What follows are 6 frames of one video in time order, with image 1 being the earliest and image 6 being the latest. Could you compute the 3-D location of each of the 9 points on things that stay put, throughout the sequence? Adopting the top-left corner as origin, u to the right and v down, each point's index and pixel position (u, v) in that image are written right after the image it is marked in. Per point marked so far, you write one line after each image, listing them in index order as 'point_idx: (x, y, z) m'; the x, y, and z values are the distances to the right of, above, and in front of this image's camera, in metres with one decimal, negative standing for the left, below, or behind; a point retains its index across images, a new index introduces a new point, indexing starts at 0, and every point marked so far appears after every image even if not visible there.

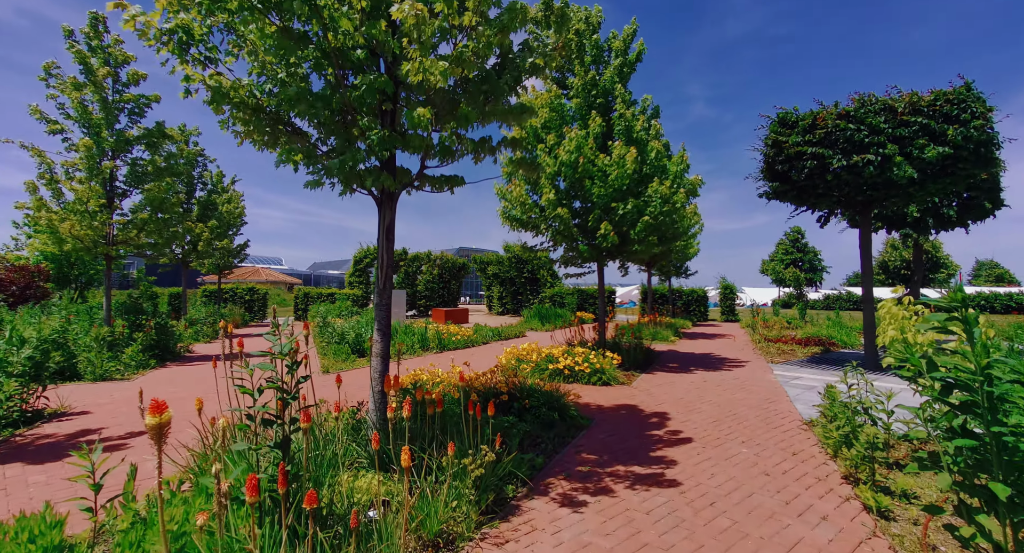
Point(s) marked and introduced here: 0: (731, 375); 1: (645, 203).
0: (+4.1, -1.8, +8.7) m
1: (+2.6, +1.5, +9.3) m
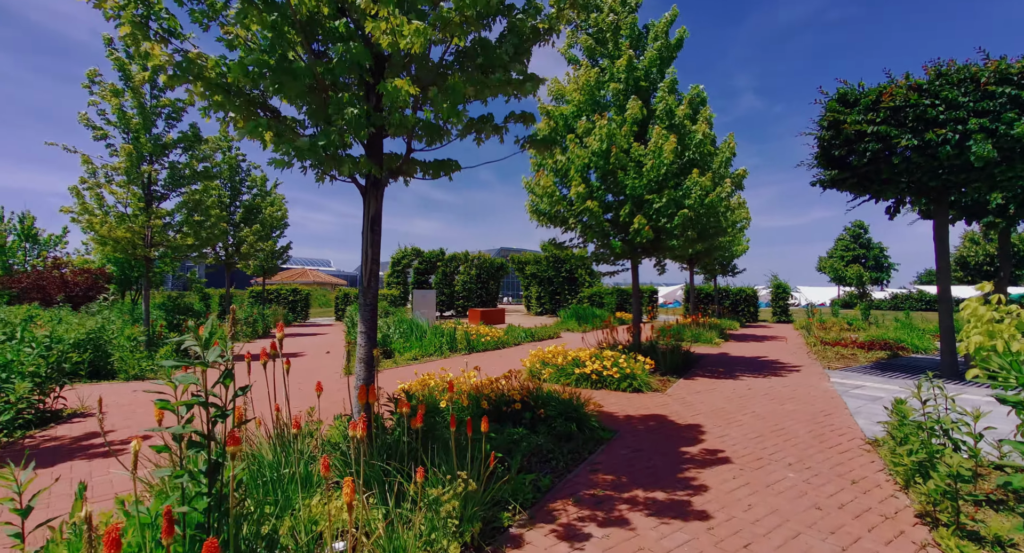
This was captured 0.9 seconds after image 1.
0: (+4.6, -1.8, +7.9) m
1: (+3.1, +1.5, +8.5) m
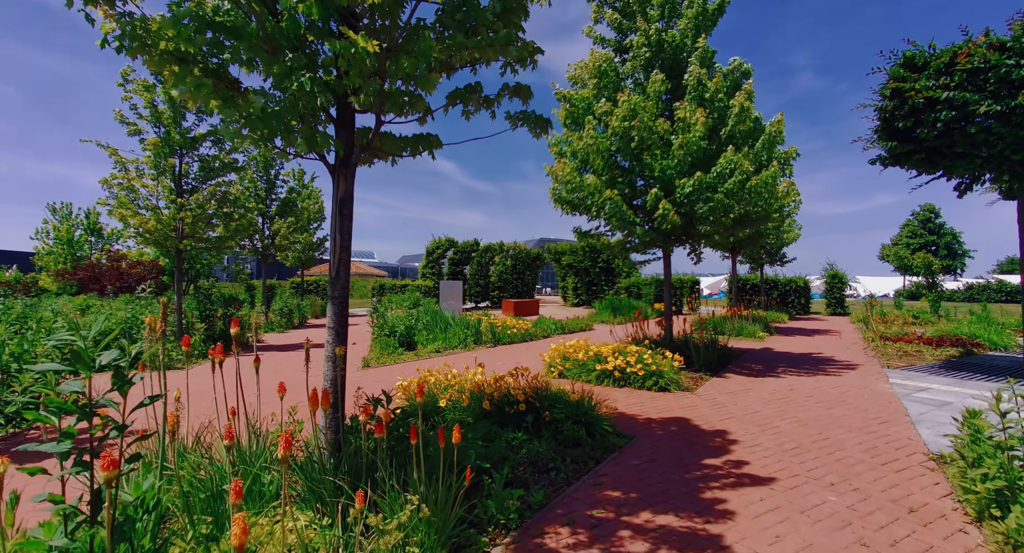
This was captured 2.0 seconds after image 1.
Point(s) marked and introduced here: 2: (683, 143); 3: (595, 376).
0: (+4.9, -1.6, +7.1) m
1: (+3.5, +1.7, +7.8) m
2: (+2.8, +2.2, +7.7) m
3: (+1.2, -1.5, +6.9) m
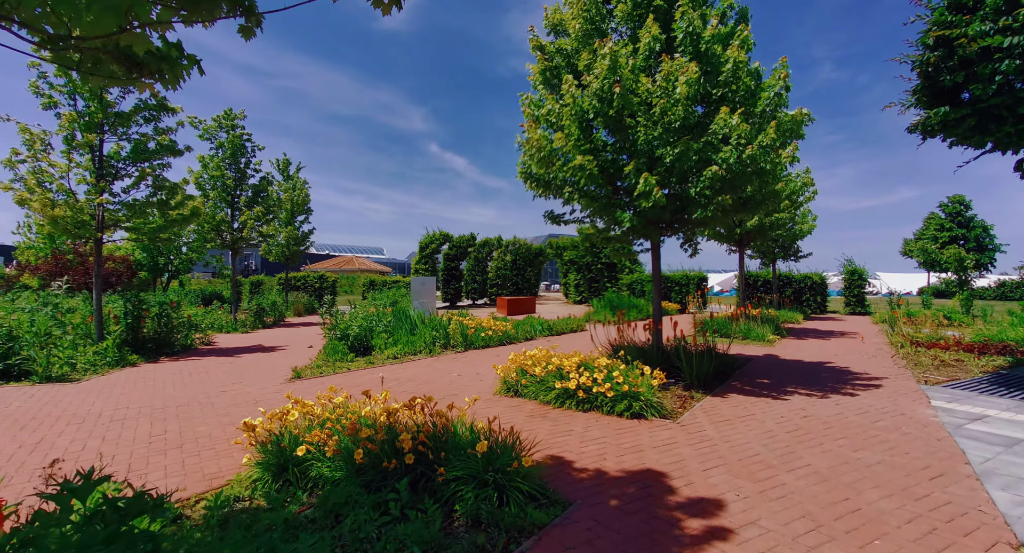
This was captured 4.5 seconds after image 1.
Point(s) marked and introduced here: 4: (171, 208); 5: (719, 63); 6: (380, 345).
0: (+4.2, -1.6, +5.6) m
1: (+2.8, +1.8, +6.3) m
2: (+2.1, +2.3, +6.2) m
3: (+0.5, -1.4, +5.5) m
4: (-7.2, +1.4, +9.7) m
5: (+3.0, +3.0, +6.6) m
6: (-2.8, -1.4, +9.7) m
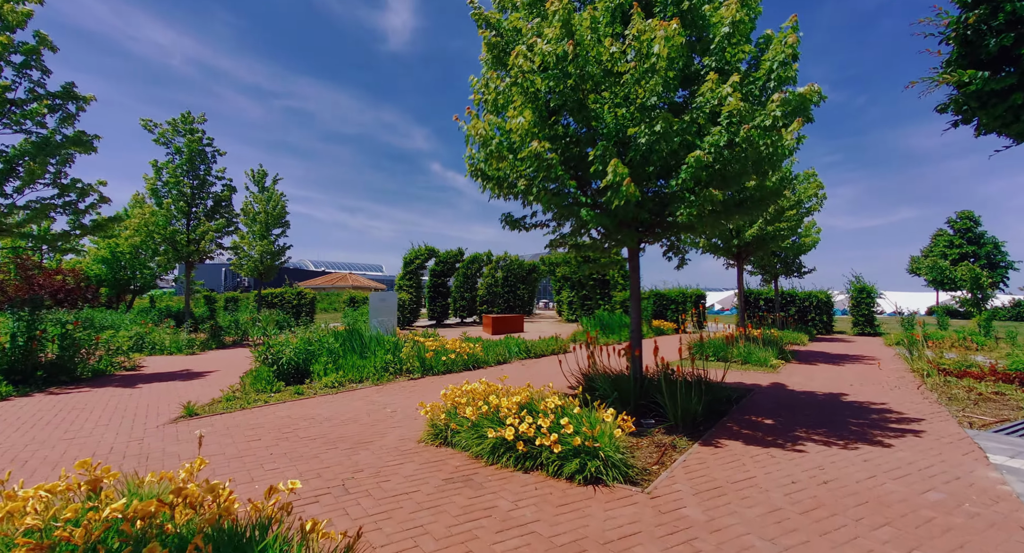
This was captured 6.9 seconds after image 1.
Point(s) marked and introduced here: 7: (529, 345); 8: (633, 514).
0: (+3.4, -1.7, +4.2) m
1: (+2.1, +1.6, +5.1) m
2: (+1.4, +2.1, +5.0) m
3: (-0.2, -1.5, +4.2) m
4: (-7.9, +1.2, +8.4) m
5: (+2.3, +2.9, +5.4) m
6: (-3.5, -1.7, +8.3) m
7: (+0.4, -1.8, +12.0) m
8: (+0.9, -1.6, +3.2) m
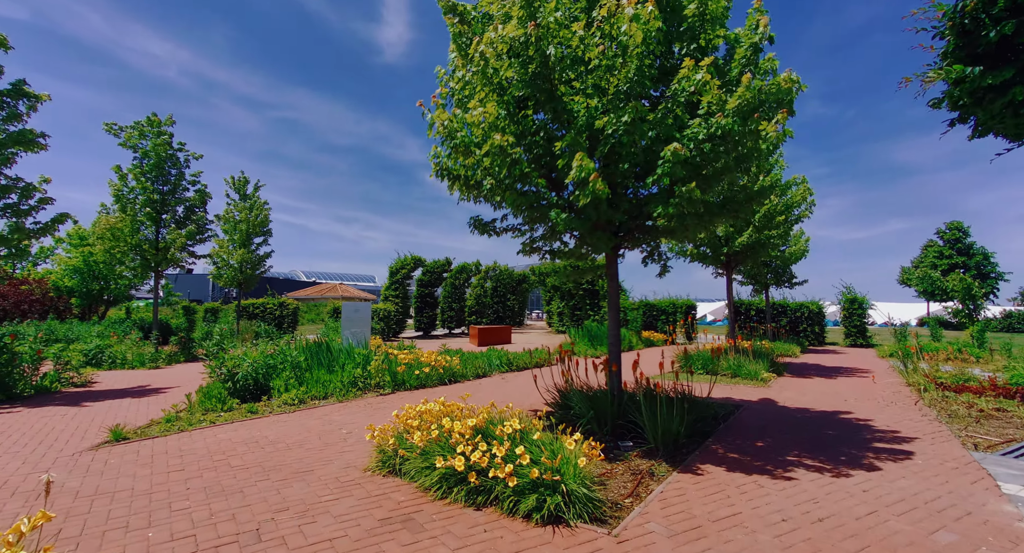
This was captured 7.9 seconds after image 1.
0: (+3.1, -1.7, +3.7) m
1: (+1.7, +1.5, +4.7) m
2: (+1.1, +2.0, +4.6) m
3: (-0.6, -1.6, +3.6) m
4: (-8.3, +1.0, +7.9) m
5: (+1.9, +2.8, +5.0) m
6: (-3.9, -1.9, +7.8) m
7: (0.0, -2.0, +11.5) m
8: (+0.5, -1.7, +2.7) m
